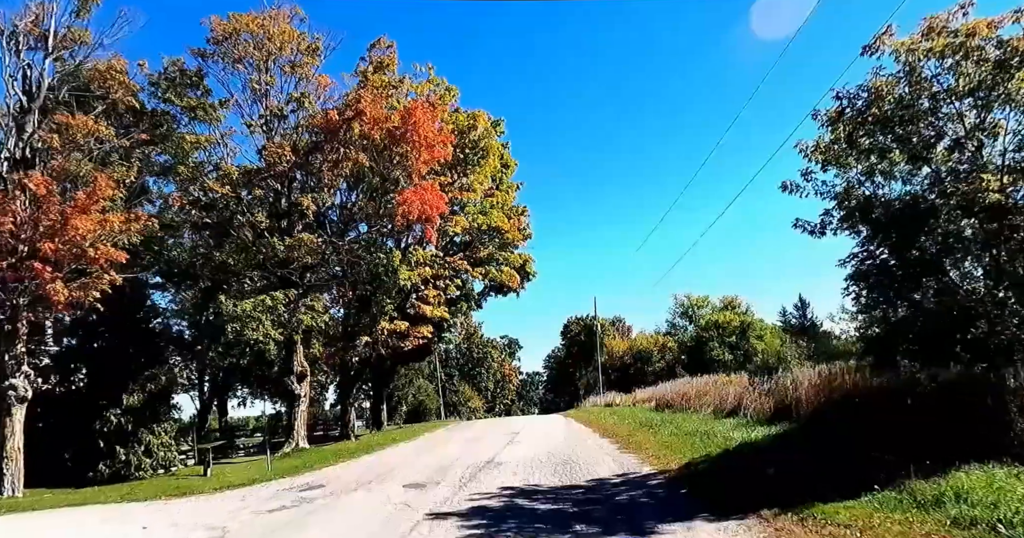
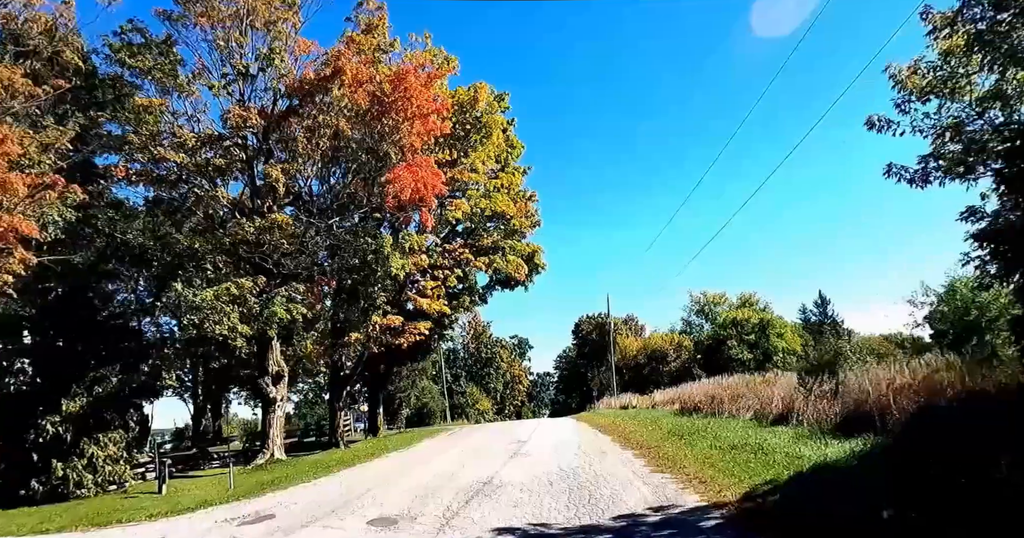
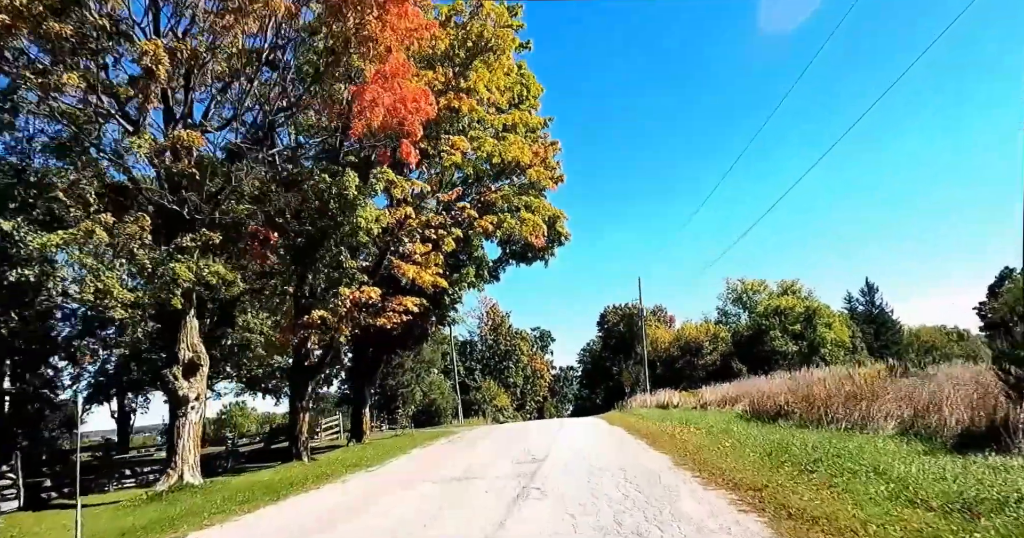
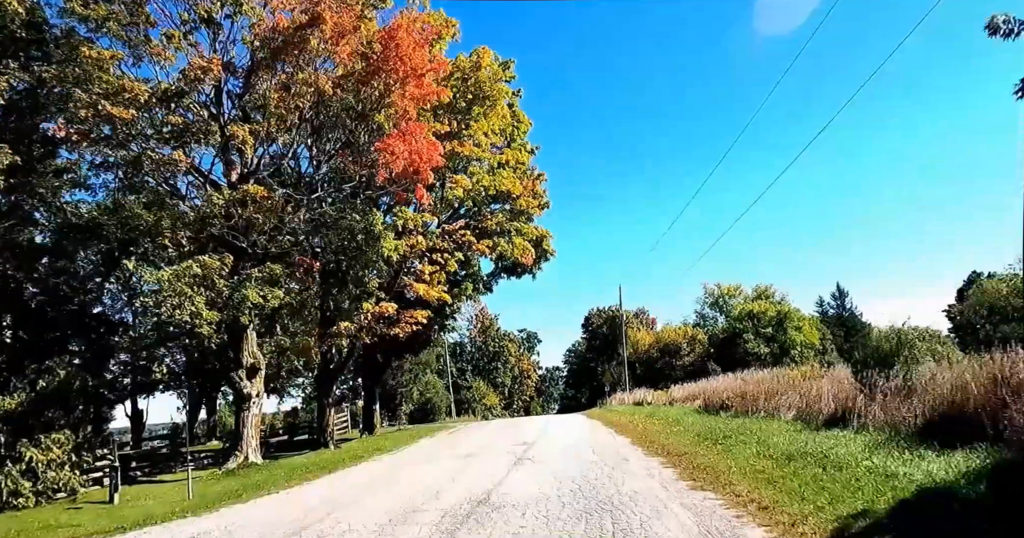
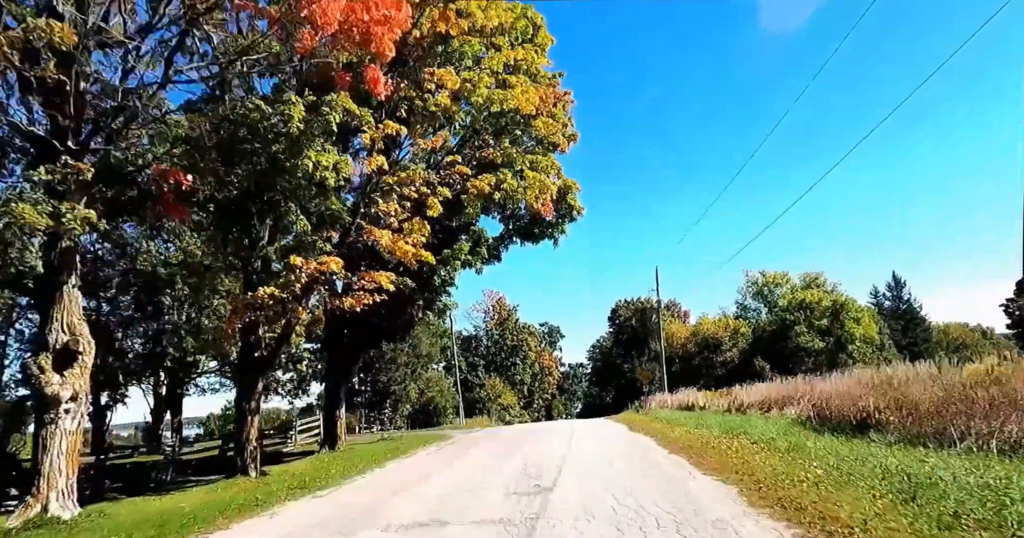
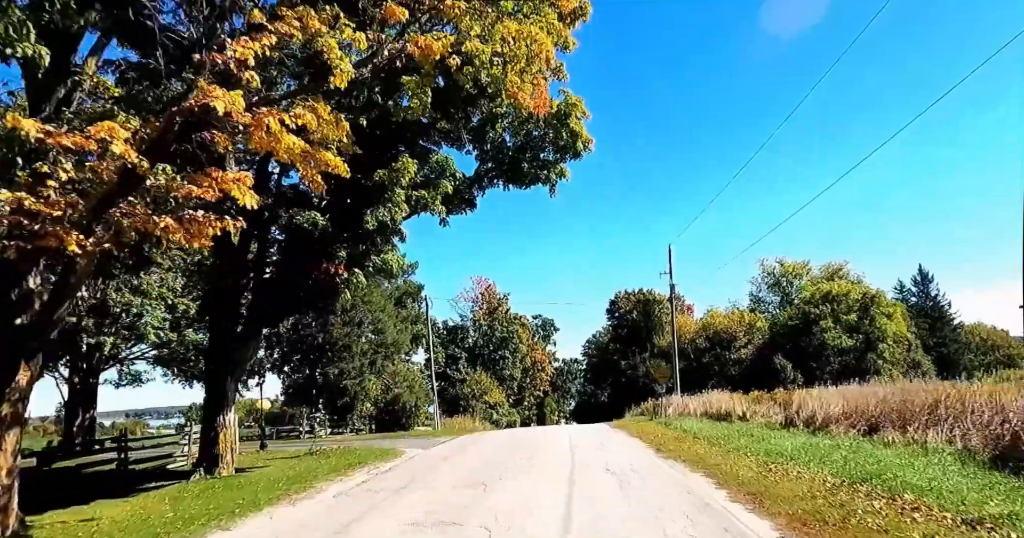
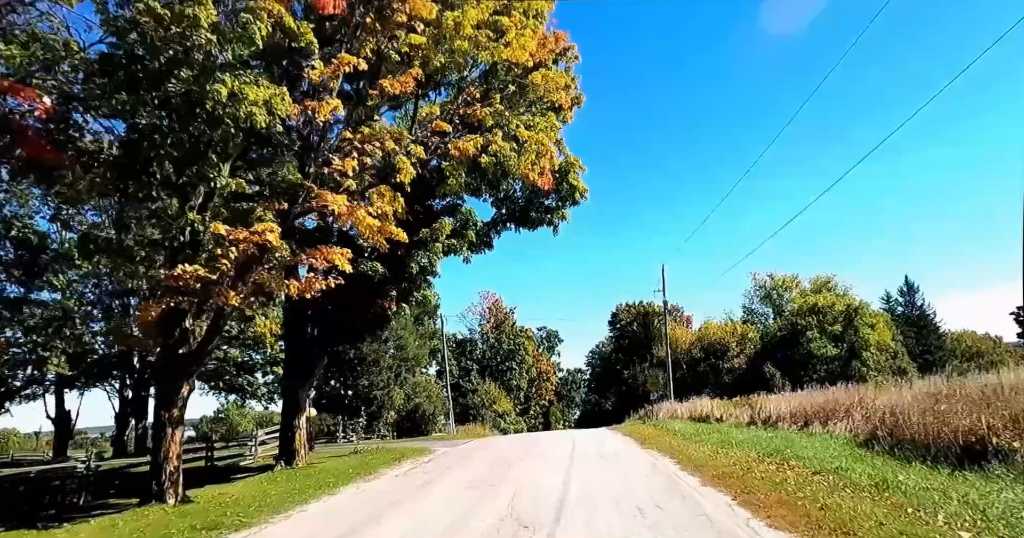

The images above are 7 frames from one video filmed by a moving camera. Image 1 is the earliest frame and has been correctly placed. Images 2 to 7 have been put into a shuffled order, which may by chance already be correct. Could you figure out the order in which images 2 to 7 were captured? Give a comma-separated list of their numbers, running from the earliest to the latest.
2, 4, 3, 5, 7, 6
